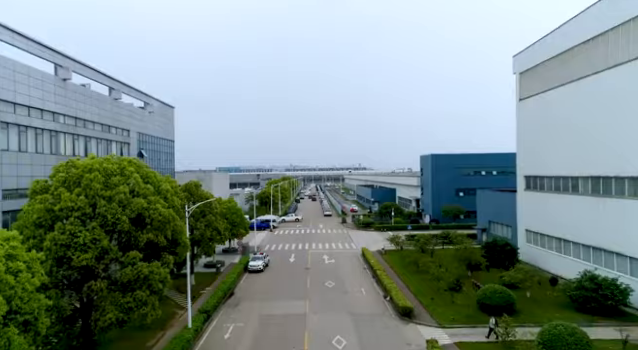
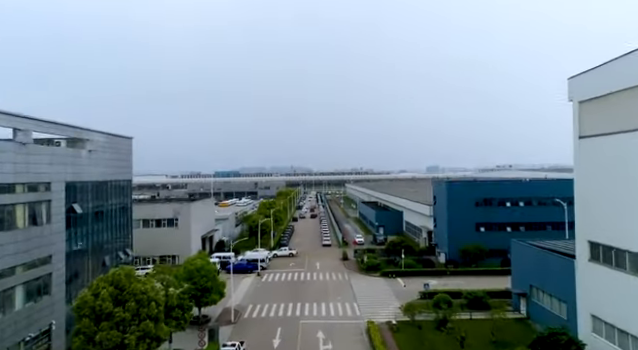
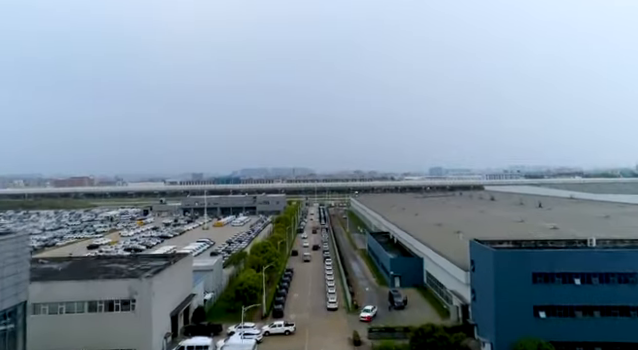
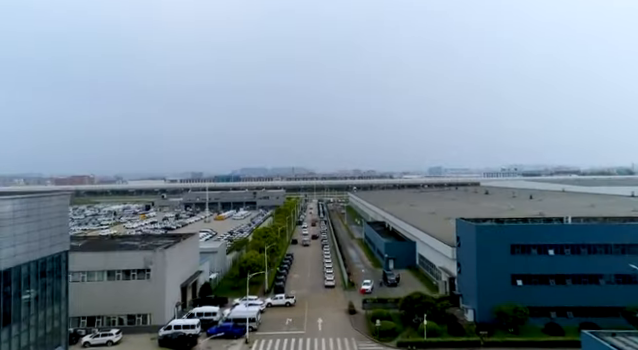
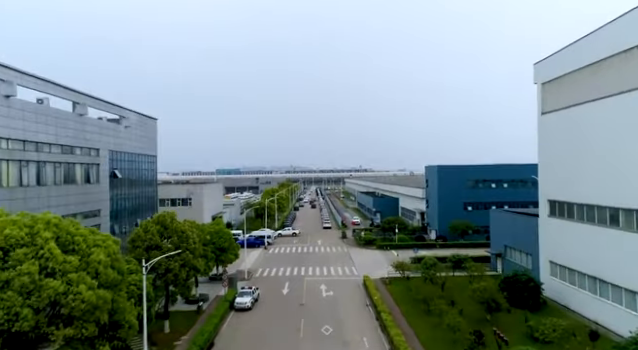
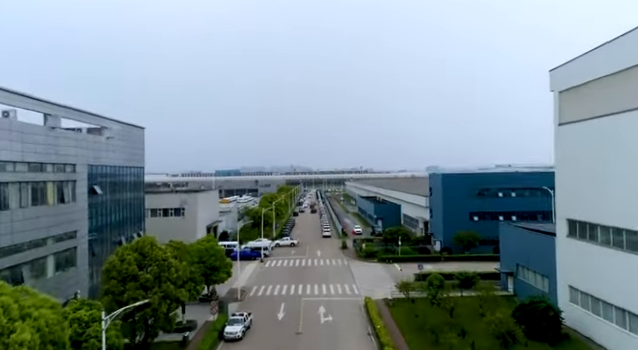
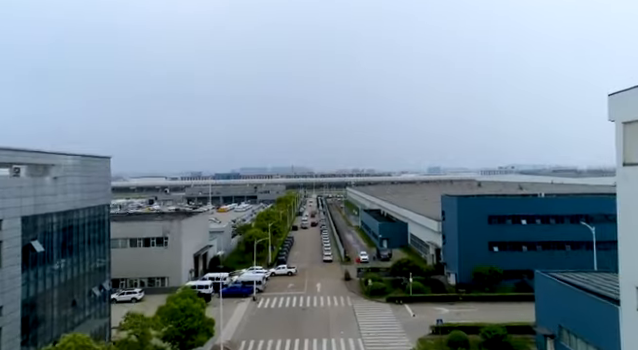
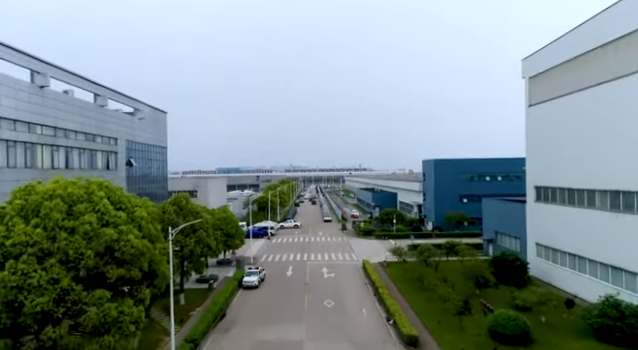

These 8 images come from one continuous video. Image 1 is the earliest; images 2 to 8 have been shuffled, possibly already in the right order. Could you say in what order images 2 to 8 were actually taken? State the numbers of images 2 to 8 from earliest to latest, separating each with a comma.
8, 5, 6, 2, 7, 4, 3
